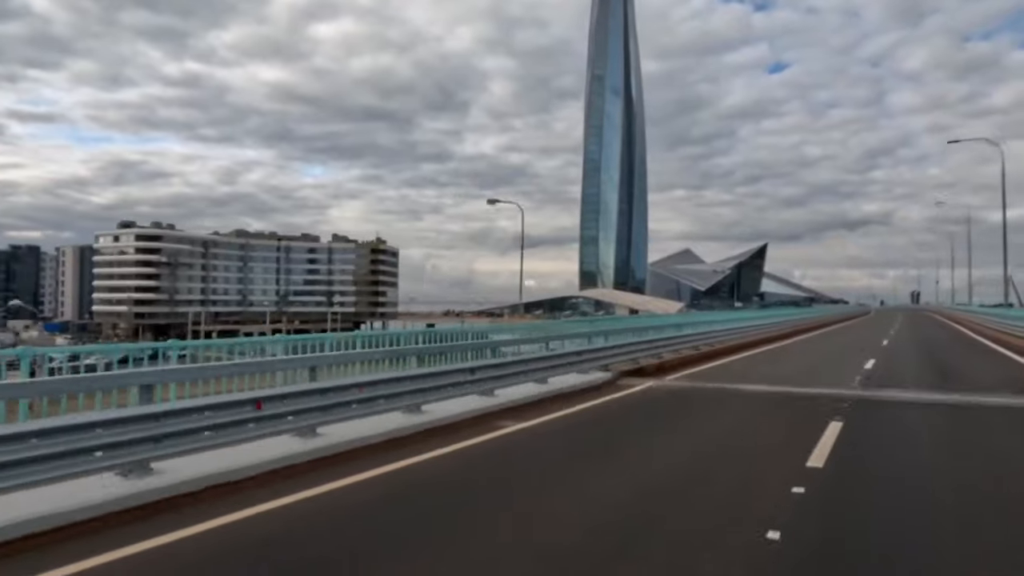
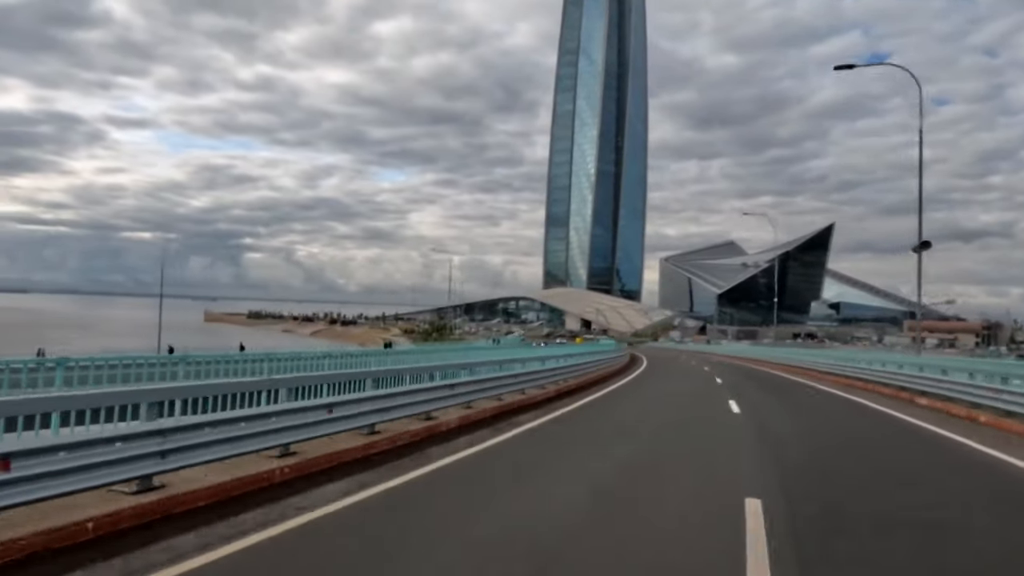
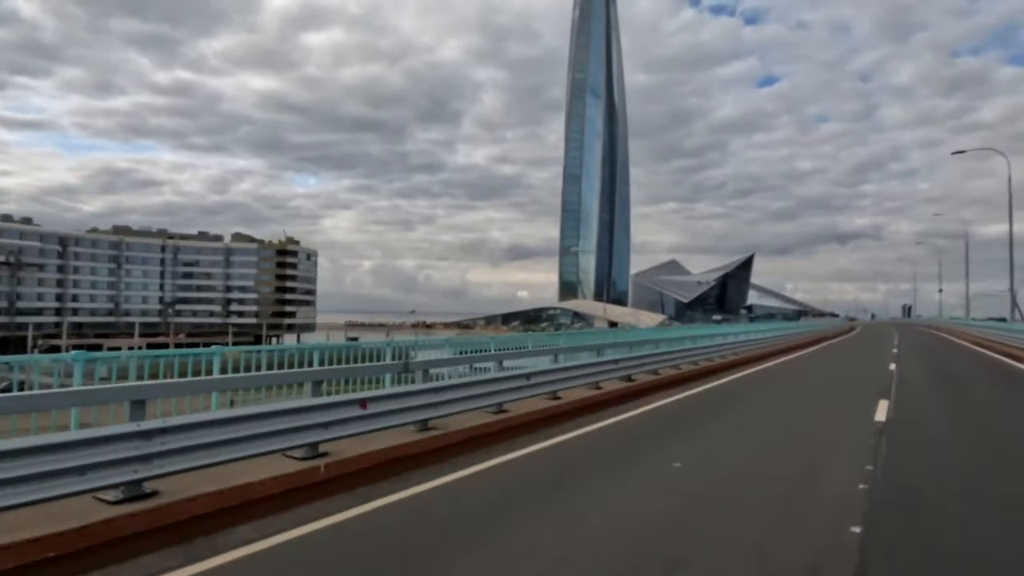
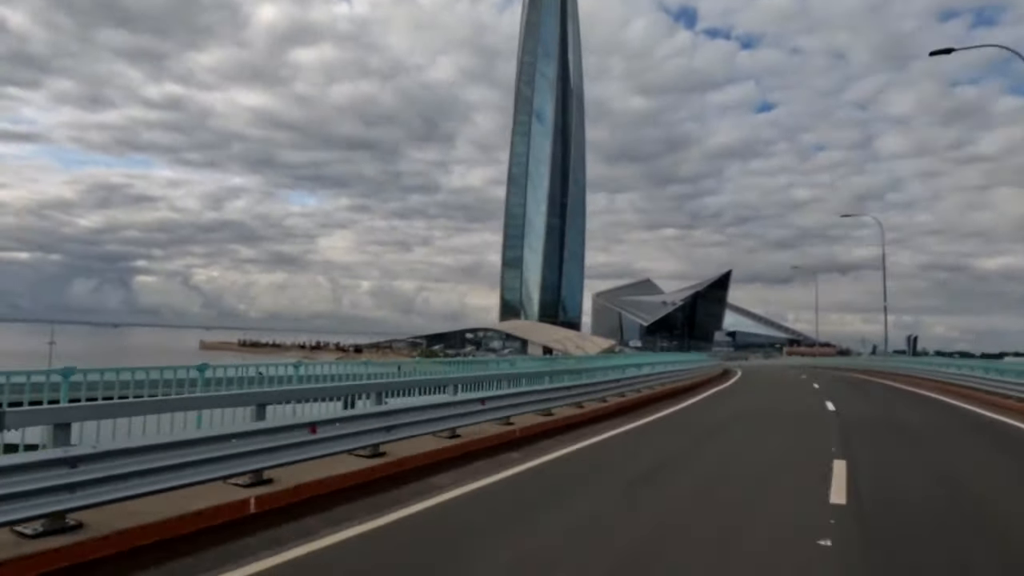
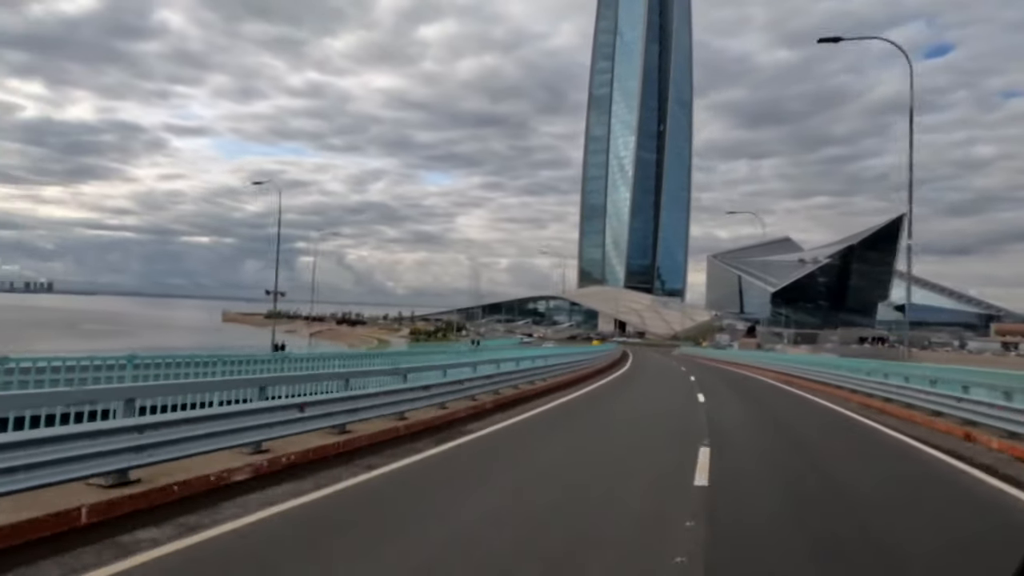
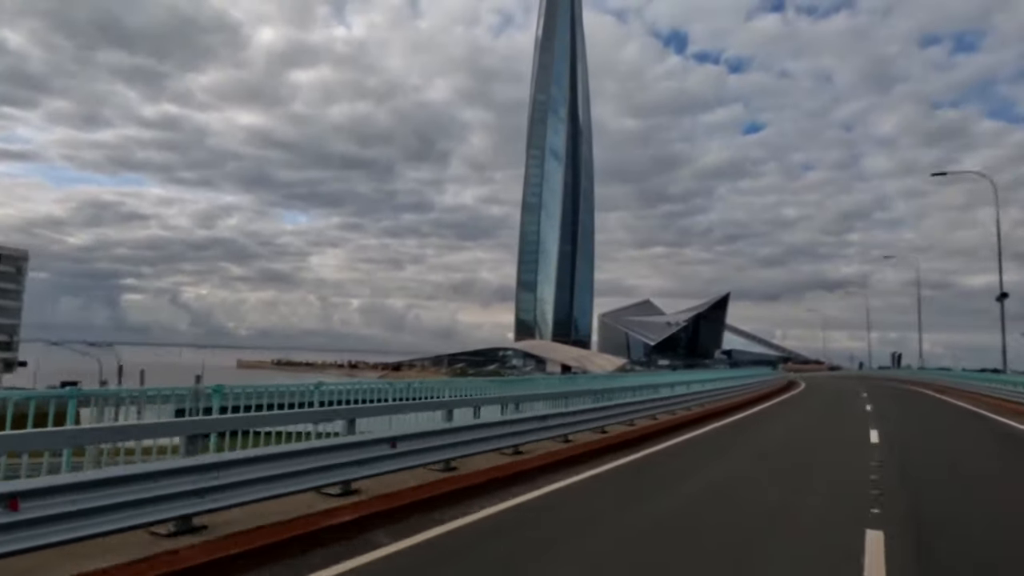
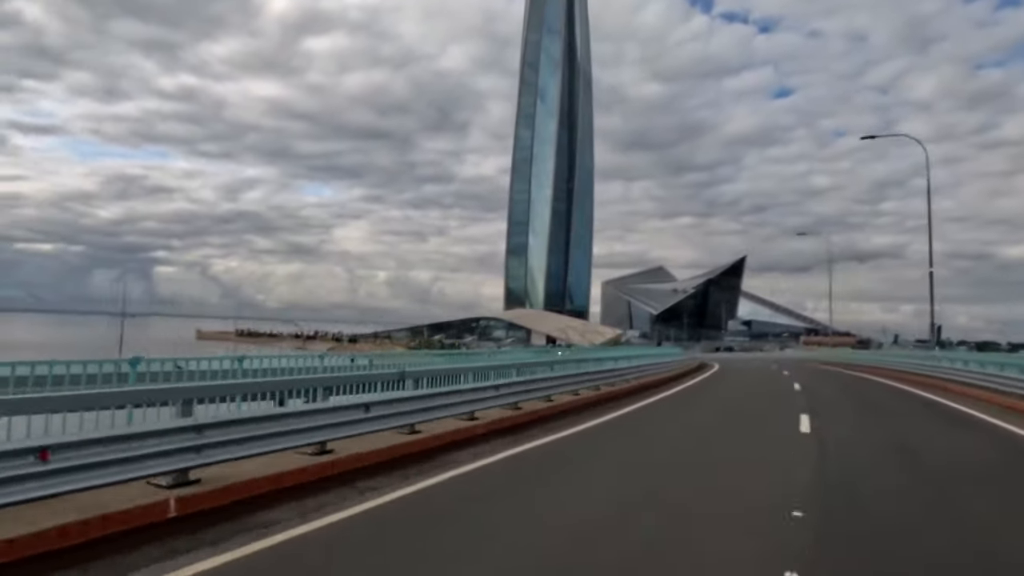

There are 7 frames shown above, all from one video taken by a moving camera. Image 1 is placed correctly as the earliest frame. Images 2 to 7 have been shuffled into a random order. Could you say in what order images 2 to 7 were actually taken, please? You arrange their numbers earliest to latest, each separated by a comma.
3, 6, 4, 7, 2, 5
